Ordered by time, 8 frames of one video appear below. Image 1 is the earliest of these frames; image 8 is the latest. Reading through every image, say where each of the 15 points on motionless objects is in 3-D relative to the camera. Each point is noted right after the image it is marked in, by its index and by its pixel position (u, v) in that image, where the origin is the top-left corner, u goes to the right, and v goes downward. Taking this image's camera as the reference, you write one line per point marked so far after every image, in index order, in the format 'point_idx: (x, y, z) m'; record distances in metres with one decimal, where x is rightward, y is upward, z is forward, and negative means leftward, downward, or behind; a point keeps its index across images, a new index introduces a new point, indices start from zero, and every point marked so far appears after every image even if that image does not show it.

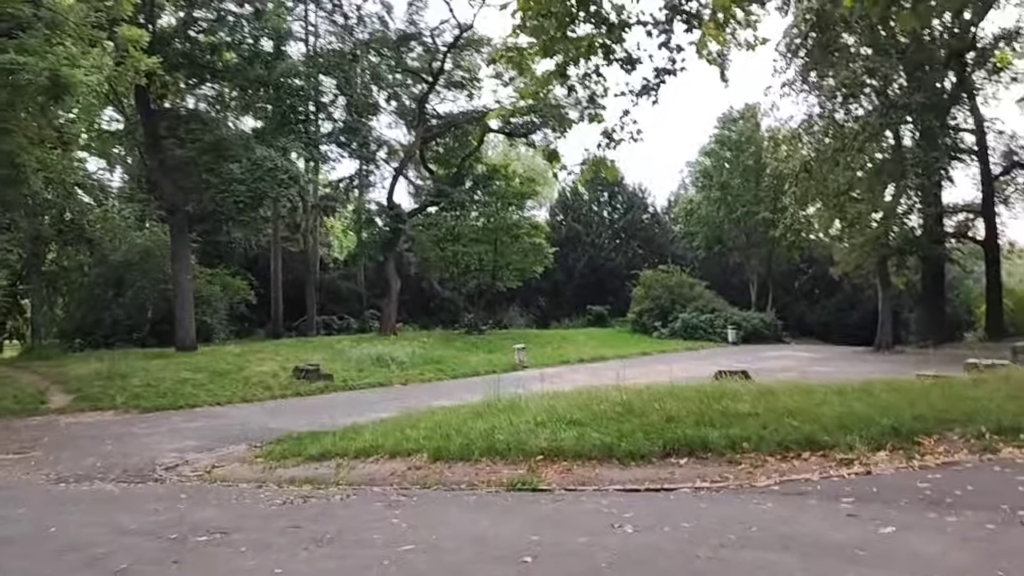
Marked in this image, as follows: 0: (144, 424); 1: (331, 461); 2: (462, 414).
0: (-7.1, -2.6, +17.0) m
1: (-2.3, -2.2, +11.3) m
2: (-0.7, -2.0, +13.6) m
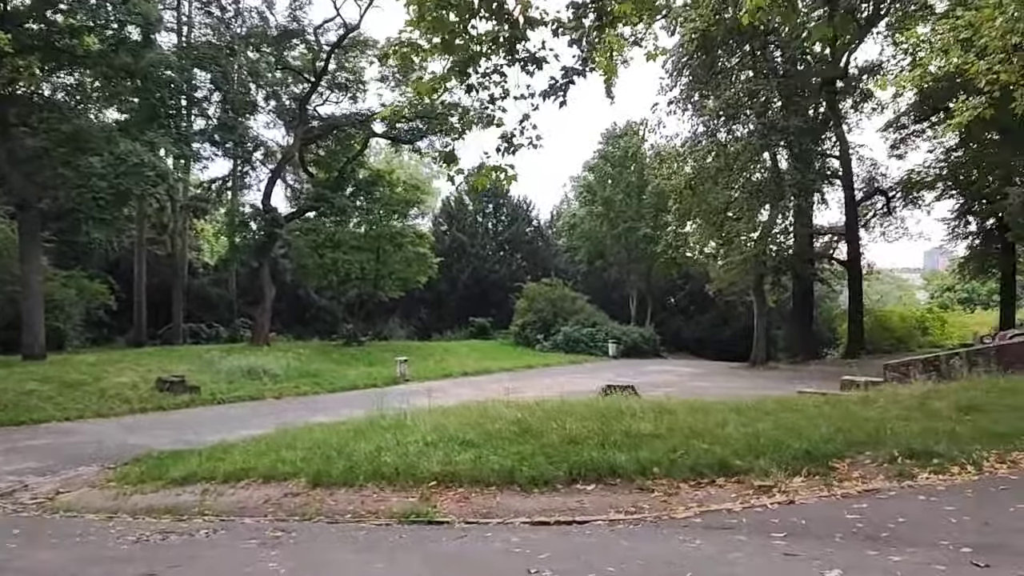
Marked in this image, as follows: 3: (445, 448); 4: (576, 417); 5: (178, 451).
0: (-9.2, -2.7, +15.1) m
1: (-3.7, -2.3, +10.1) m
2: (-2.4, -2.1, +12.7) m
3: (-0.7, -1.8, +9.7) m
4: (+0.8, -1.7, +11.4) m
5: (-5.1, -2.5, +13.6) m
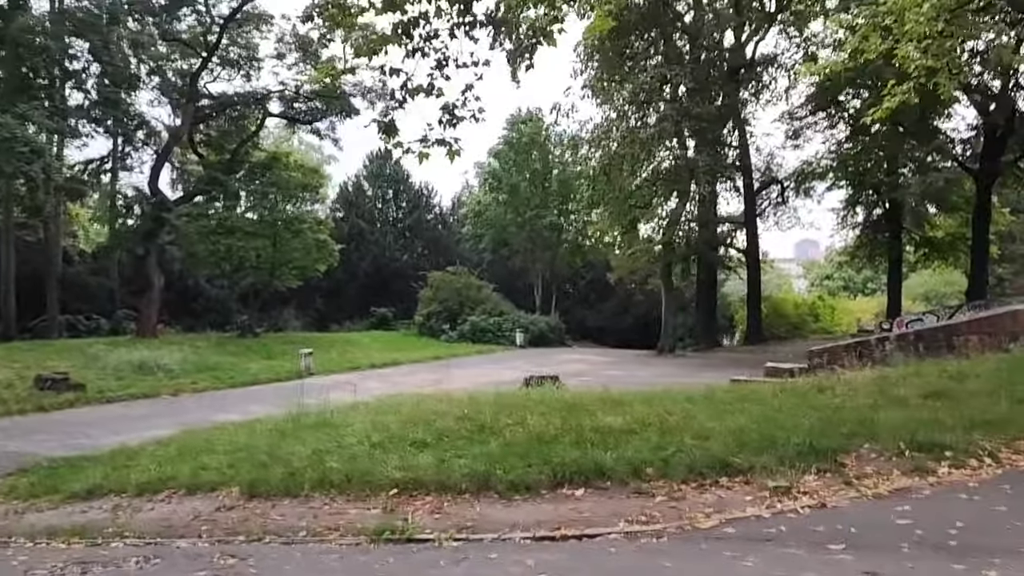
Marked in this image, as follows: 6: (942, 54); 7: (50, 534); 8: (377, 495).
0: (-10.2, -2.5, +13.0) m
1: (-4.1, -2.1, +8.8) m
2: (-3.2, -1.9, +11.5) m
3: (-1.2, -1.6, +8.8) m
4: (+0.2, -1.5, +10.6) m
5: (-6.0, -2.3, +12.0) m
6: (+8.2, +4.4, +16.7) m
7: (-4.1, -2.2, +7.7) m
8: (-1.2, -1.8, +7.5) m
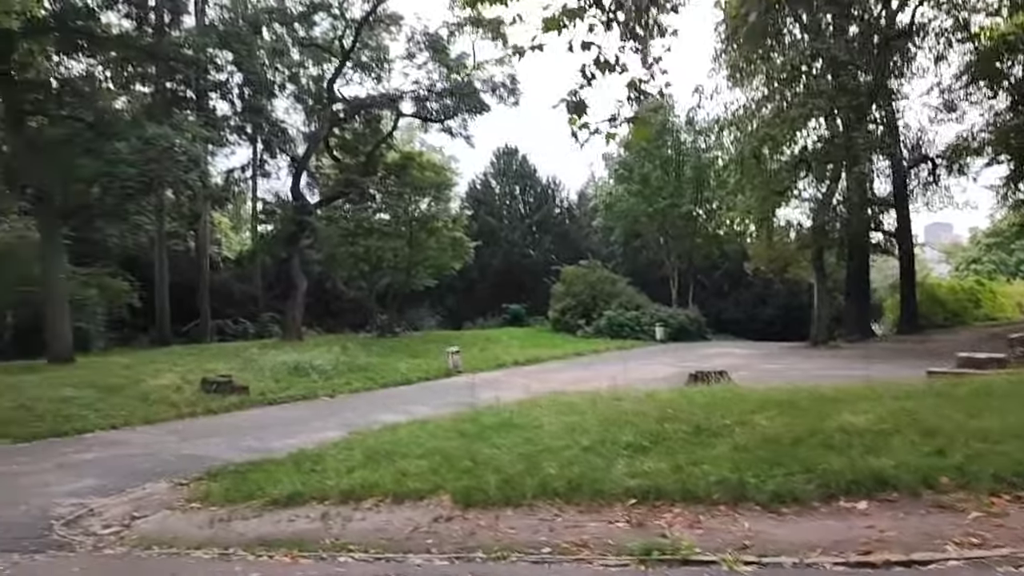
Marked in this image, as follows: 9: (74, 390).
0: (-7.5, -2.6, +13.4) m
1: (-2.0, -2.1, +8.5) m
2: (-0.7, -1.9, +11.0) m
3: (+0.9, -1.5, +8.0) m
4: (+2.5, -1.3, +9.7) m
5: (-3.4, -2.4, +11.9) m
6: (+11.0, +4.9, +14.7) m
7: (-2.1, -2.2, +7.4) m
8: (+0.8, -1.7, +6.8) m
9: (-9.1, -2.1, +18.3) m
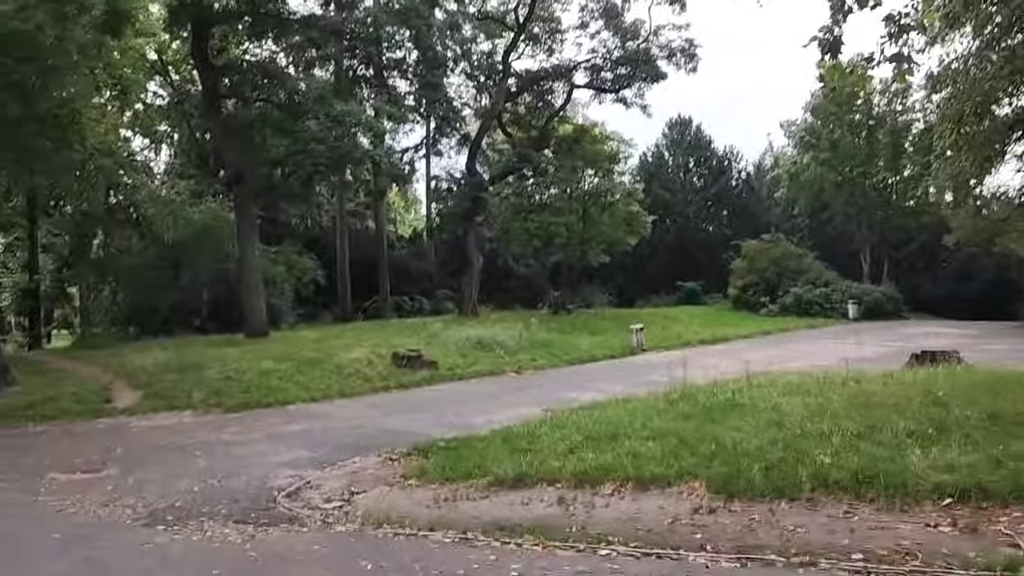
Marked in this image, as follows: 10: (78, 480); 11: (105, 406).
0: (-4.3, -2.2, +13.7) m
1: (+0.2, -1.8, +7.8) m
2: (+1.9, -1.5, +10.1) m
3: (+3.0, -1.2, +6.9) m
4: (+4.9, -1.0, +8.3) m
5: (-0.6, -2.0, +11.5) m
6: (+14.1, +5.3, +11.5) m
7: (0.0, -1.9, +6.8) m
8: (+2.7, -1.4, +5.7) m
9: (-5.1, -1.6, +18.7) m
10: (-5.2, -2.3, +10.4) m
11: (-7.2, -2.1, +15.5) m
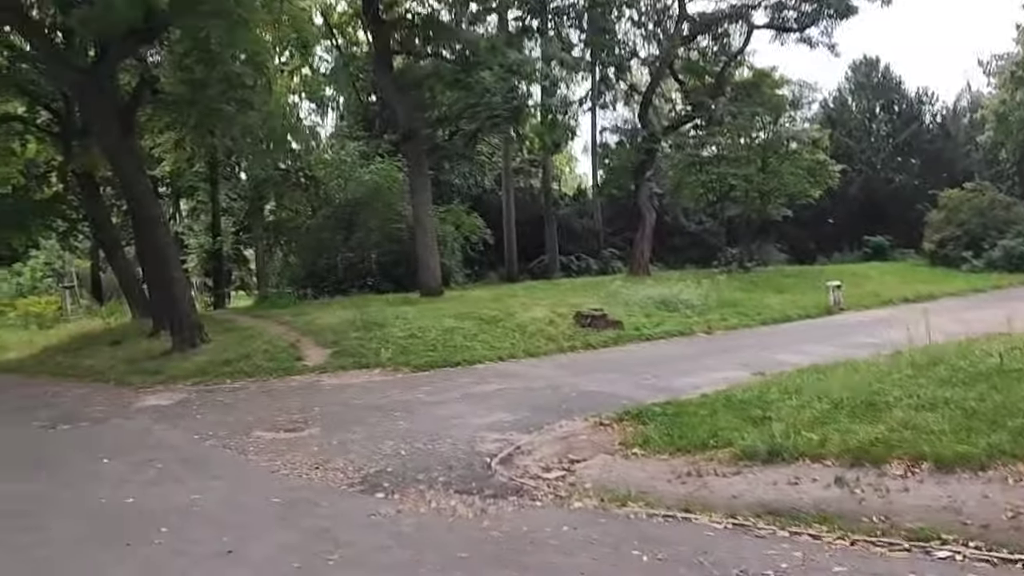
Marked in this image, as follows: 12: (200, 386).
0: (-1.3, -1.5, +13.2) m
1: (+2.2, -1.4, +6.7) m
2: (+4.3, -1.0, +8.6) m
3: (+4.8, -0.8, +5.3) m
4: (+6.9, -0.5, +6.3) m
5: (+2.0, -1.4, +10.4) m
6: (+16.4, +6.0, +7.7) m
7: (+1.8, -1.5, +5.7) m
8: (+4.3, -1.1, +4.1) m
9: (-1.2, -0.7, +18.3) m
10: (-2.6, -1.7, +10.2) m
11: (-3.8, -1.3, +15.5) m
12: (-5.1, -1.6, +14.4) m
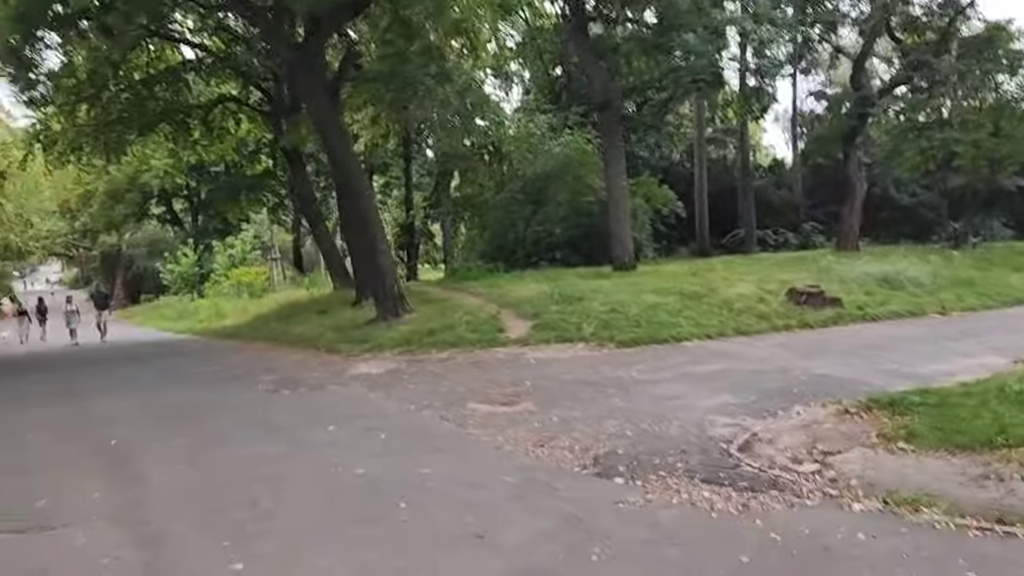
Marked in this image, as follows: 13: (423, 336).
0: (+1.8, -1.1, +12.5) m
1: (+4.0, -1.2, +5.4) m
2: (+6.4, -0.8, +6.9) m
3: (+6.2, -0.7, +3.5) m
4: (+8.4, -0.4, +4.1) m
5: (+4.5, -1.1, +9.1) m
6: (+18.2, +6.0, +3.5) m
7: (+3.4, -1.3, +4.6) m
8: (+5.5, -1.0, +2.5) m
9: (+2.9, -0.1, +17.5) m
10: (-0.1, -1.4, +9.8) m
11: (-0.2, -0.8, +15.3) m
12: (-1.7, -1.1, +14.5) m
13: (-1.6, -0.9, +15.6) m
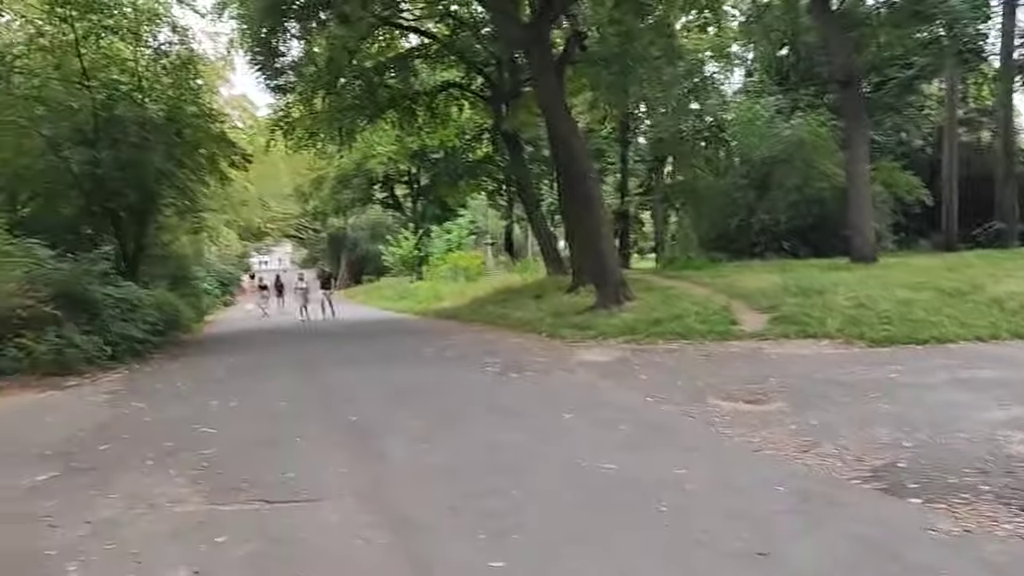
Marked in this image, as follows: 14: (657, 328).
0: (+4.9, -1.0, +11.2) m
1: (+5.4, -1.2, +3.8) m
2: (+8.1, -0.8, +4.7) m
3: (+7.2, -0.8, +1.4) m
4: (+9.5, -0.6, +1.5) m
5: (+6.8, -1.1, +7.2) m
6: (+19.0, +5.5, -1.5) m
7: (+4.6, -1.3, +3.0) m
8: (+6.2, -1.1, +0.6) m
9: (+7.1, 0.0, +15.7) m
10: (+2.4, -1.3, +8.9) m
11: (+3.6, -0.6, +14.3) m
12: (+1.9, -0.9, +13.8) m
13: (+2.3, -0.6, +14.9) m
14: (+2.4, -0.7, +14.7) m
